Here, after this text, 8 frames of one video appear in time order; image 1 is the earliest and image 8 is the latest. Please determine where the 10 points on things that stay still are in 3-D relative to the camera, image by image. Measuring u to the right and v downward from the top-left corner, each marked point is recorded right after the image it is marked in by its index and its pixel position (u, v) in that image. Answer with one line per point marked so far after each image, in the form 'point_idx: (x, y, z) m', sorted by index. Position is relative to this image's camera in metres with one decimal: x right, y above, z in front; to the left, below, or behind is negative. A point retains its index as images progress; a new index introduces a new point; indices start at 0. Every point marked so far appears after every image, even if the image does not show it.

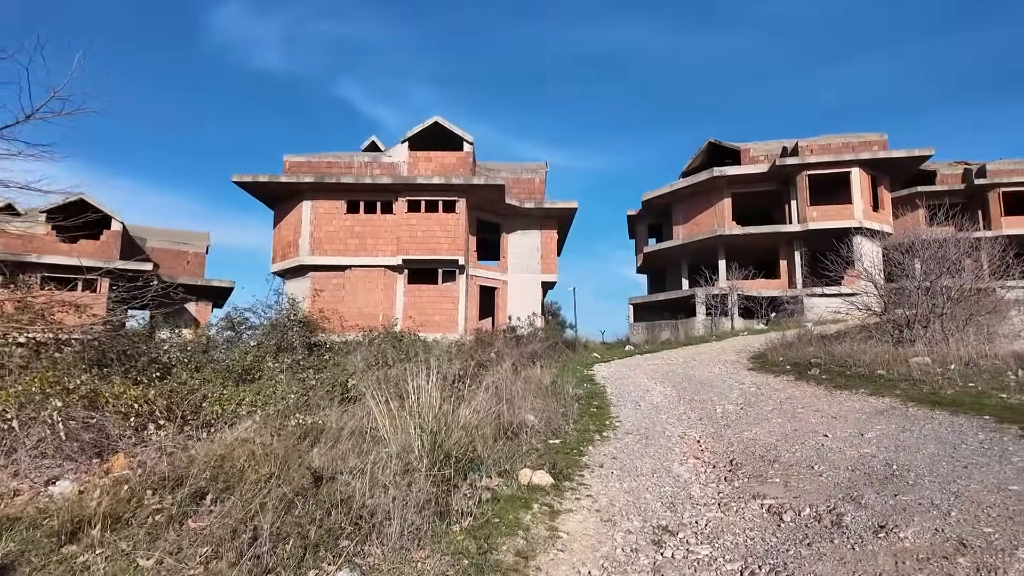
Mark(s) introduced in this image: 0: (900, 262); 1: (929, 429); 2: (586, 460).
0: (+11.0, +0.7, +16.6) m
1: (+5.0, -1.7, +7.1) m
2: (+0.8, -1.9, +6.6) m
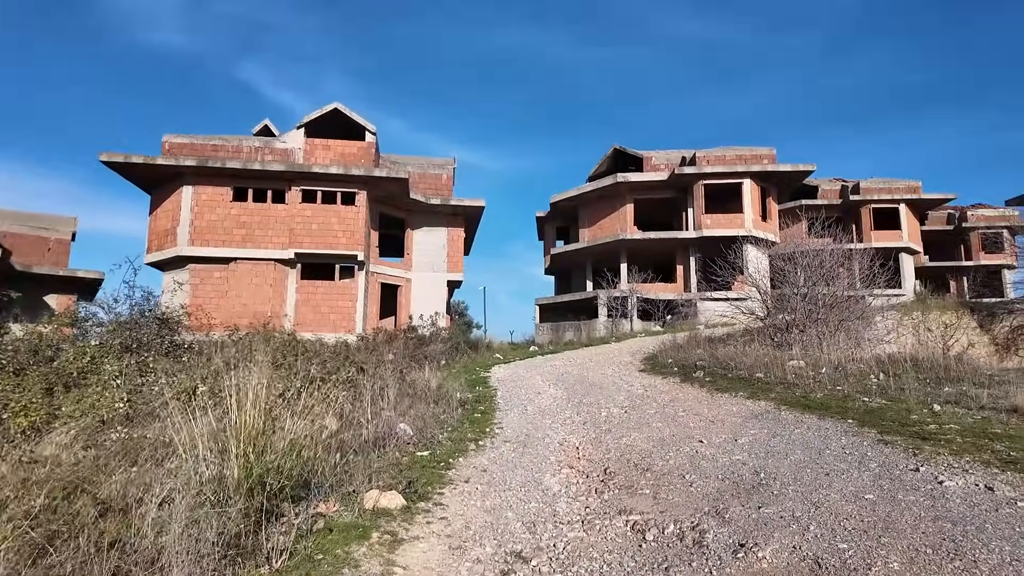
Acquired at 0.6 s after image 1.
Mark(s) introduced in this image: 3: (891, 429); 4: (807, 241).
0: (+8.0, +0.6, +17.4) m
1: (+3.5, -1.8, +7.1) m
2: (-0.6, -1.9, +6.0) m
3: (+4.3, -1.6, +6.7) m
4: (+9.2, +1.4, +18.5) m
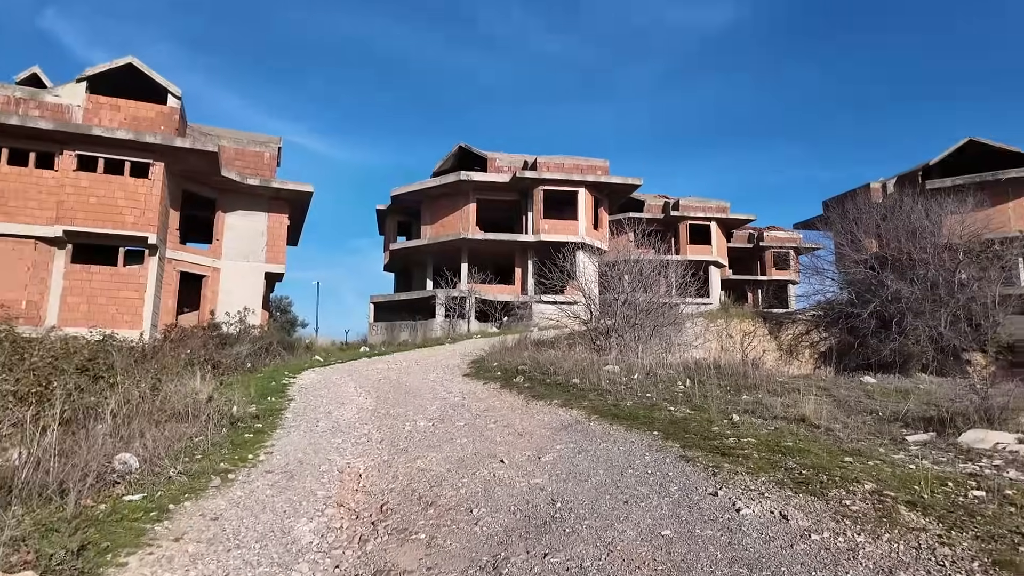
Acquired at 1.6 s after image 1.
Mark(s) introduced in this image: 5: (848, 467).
0: (+2.9, +0.4, +17.6) m
1: (+1.0, -1.8, +6.5) m
2: (-2.7, -1.8, +4.4) m
3: (+2.0, -1.7, +6.4) m
4: (+3.8, +1.2, +19.0) m
5: (+3.0, -1.6, +5.2) m
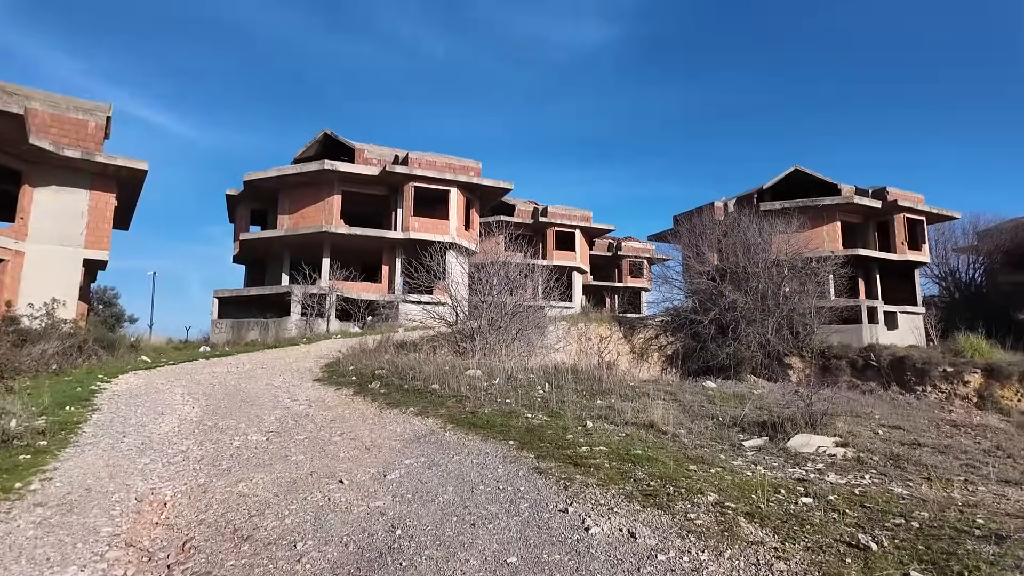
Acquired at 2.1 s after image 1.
0: (-1.1, +0.3, +17.4) m
1: (-0.6, -1.8, +6.1) m
2: (-3.7, -1.7, +3.2) m
3: (+0.4, -1.7, +6.2) m
4: (-0.5, +1.2, +18.9) m
5: (+1.6, -1.7, +5.2) m
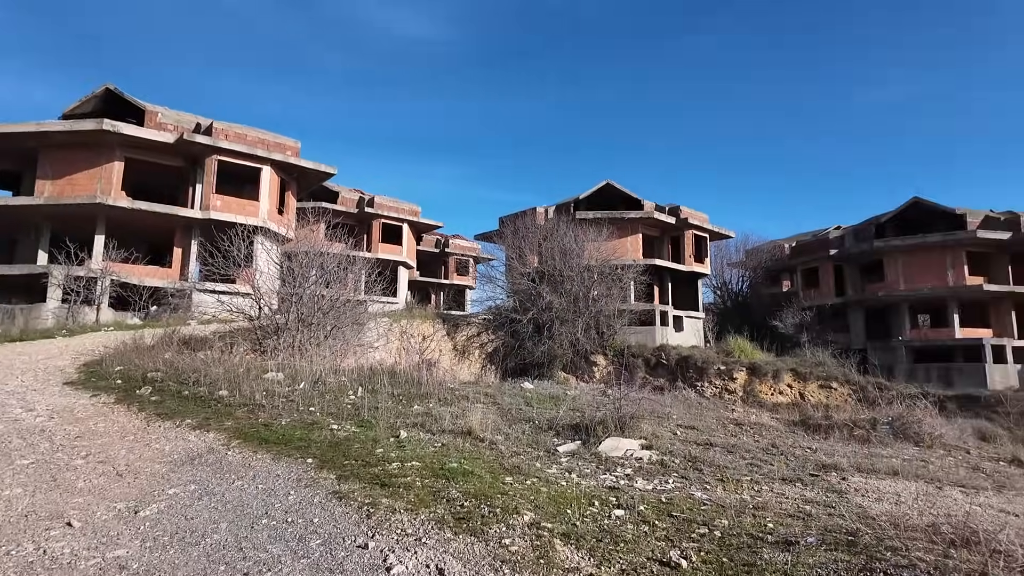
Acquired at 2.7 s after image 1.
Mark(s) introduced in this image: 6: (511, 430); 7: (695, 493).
0: (-6.1, +0.6, +15.7) m
1: (-2.4, -1.7, +5.1) m
2: (-4.5, -1.6, +1.4) m
3: (-1.5, -1.7, +5.4) m
4: (-5.9, +1.4, +17.3) m
5: (0.0, -1.7, +4.9) m
6: (0.0, -1.8, +7.3) m
7: (+1.6, -1.8, +5.2) m
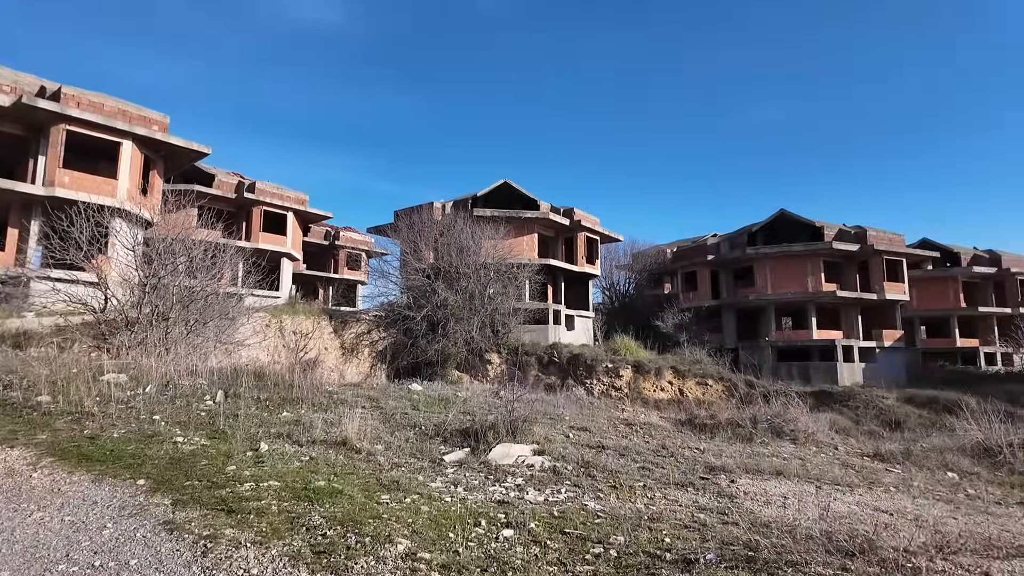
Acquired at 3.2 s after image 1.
0: (-8.8, +0.8, +13.8) m
1: (-3.3, -1.6, +4.0) m
2: (-4.8, -1.4, +0.1) m
3: (-2.5, -1.6, +4.5) m
4: (-8.8, +1.7, +15.5) m
5: (-0.9, -1.6, +4.2) m
6: (-1.3, -1.7, +6.7) m
7: (+0.6, -1.8, +4.9) m
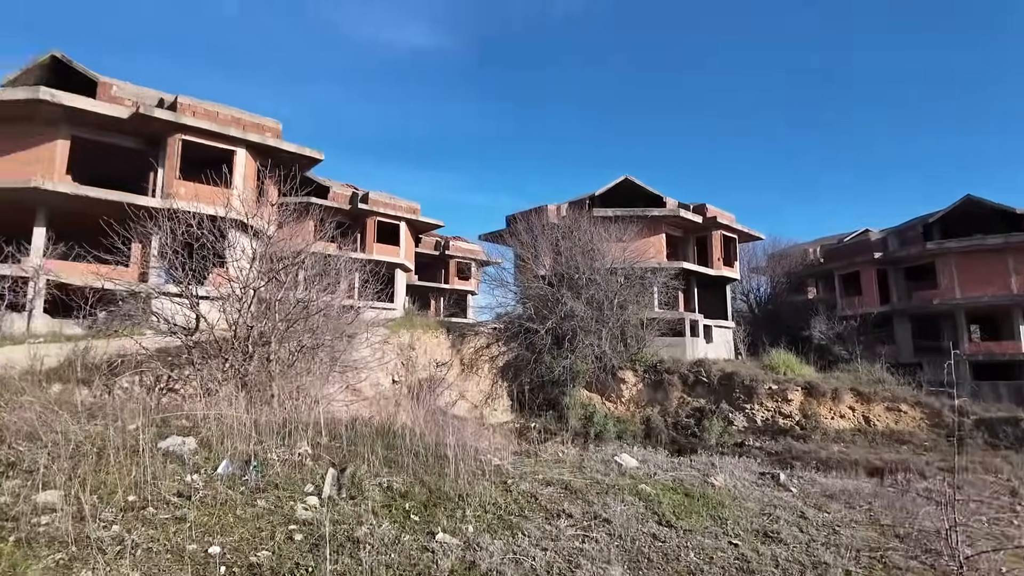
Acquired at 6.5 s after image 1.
0: (-5.3, +0.6, +11.4) m
1: (-1.5, -1.7, +0.8) m
2: (-3.6, -1.4, -2.9) m
3: (-0.6, -1.7, +1.1) m
4: (-5.1, +1.3, +13.0) m
5: (+0.9, -1.7, +0.5) m
6: (+0.9, -1.8, +3.0) m
7: (+2.5, -1.8, +0.9) m
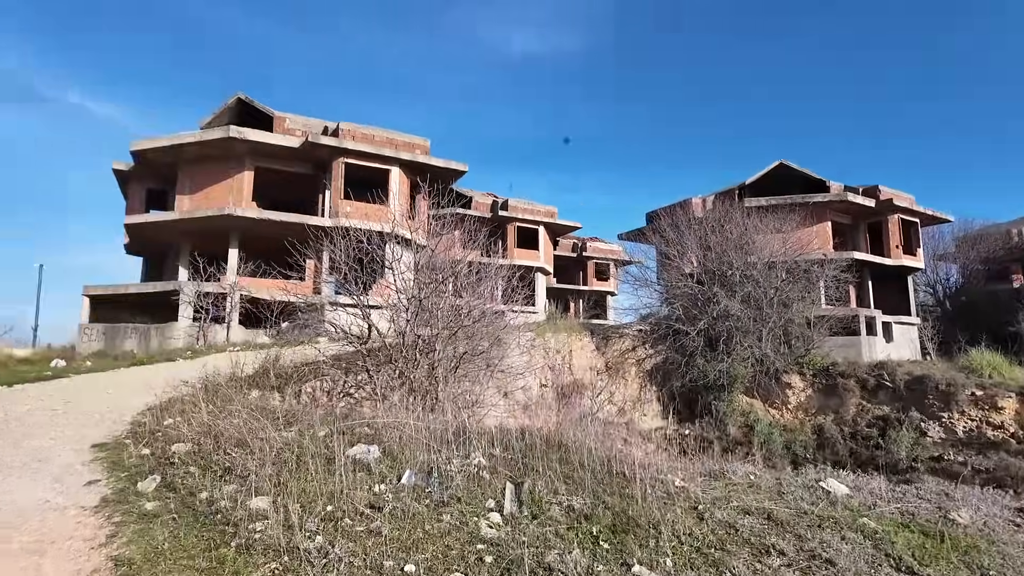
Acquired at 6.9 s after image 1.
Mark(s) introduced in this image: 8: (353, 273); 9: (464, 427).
0: (-2.2, +0.3, +11.9) m
1: (-1.0, -1.8, +0.7) m
2: (-3.9, -1.6, -2.3) m
3: (0.0, -1.7, +0.9) m
4: (-1.7, +1.1, +13.5) m
5: (+1.3, -1.7, 0.0) m
6: (+1.9, -1.8, +2.4) m
7: (+3.0, -1.7, -0.1) m
8: (-3.2, +0.3, +11.8) m
9: (-0.5, -1.5, +6.4) m
